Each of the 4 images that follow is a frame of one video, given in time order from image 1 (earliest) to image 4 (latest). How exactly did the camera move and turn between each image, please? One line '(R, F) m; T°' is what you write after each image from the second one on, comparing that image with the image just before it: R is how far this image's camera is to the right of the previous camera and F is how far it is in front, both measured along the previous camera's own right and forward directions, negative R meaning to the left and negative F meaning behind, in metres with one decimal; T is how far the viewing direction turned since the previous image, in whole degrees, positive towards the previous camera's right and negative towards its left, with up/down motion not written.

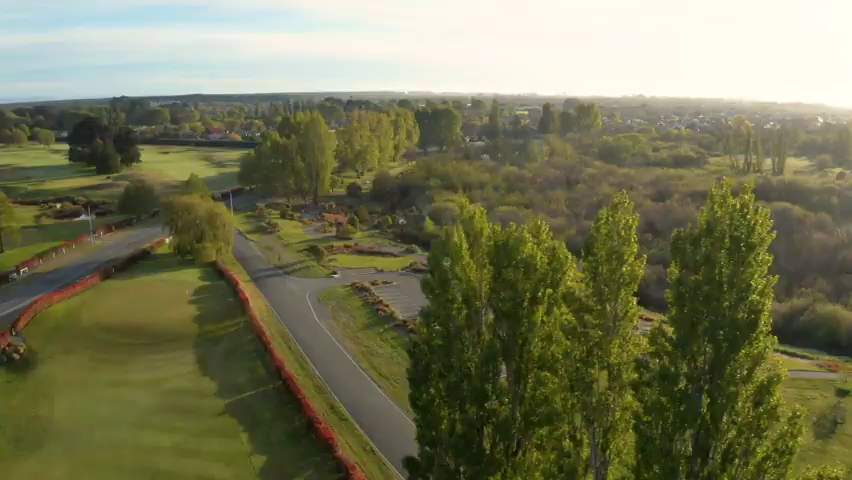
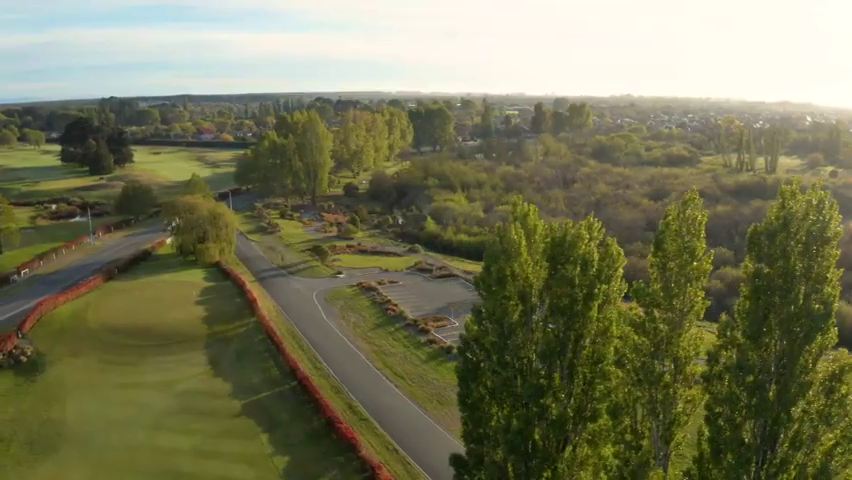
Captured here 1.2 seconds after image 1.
(-1.1, +0.2) m; +1°
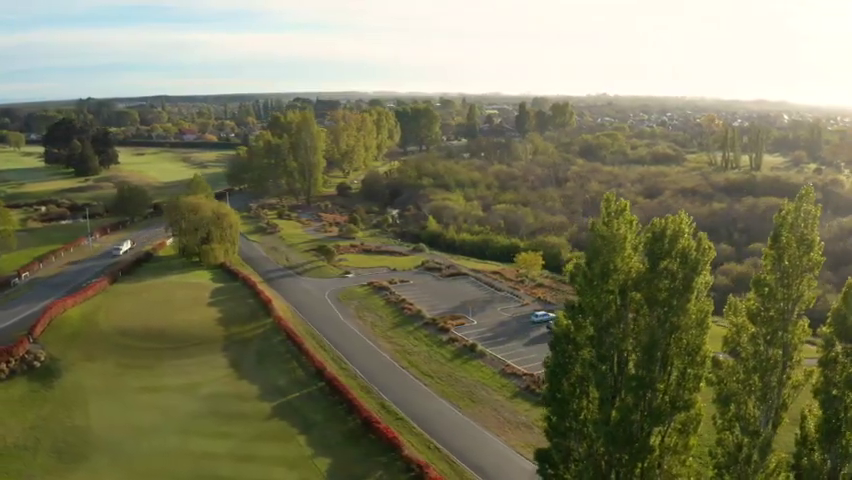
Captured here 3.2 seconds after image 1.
(-2.0, +0.2) m; +1°
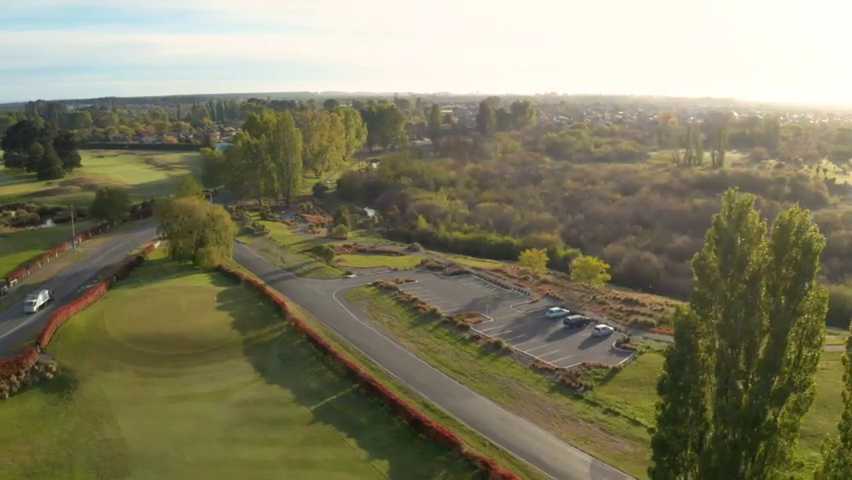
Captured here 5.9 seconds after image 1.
(-3.2, 0.0) m; +3°
